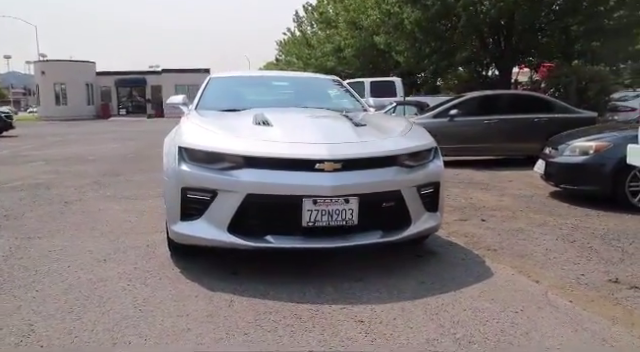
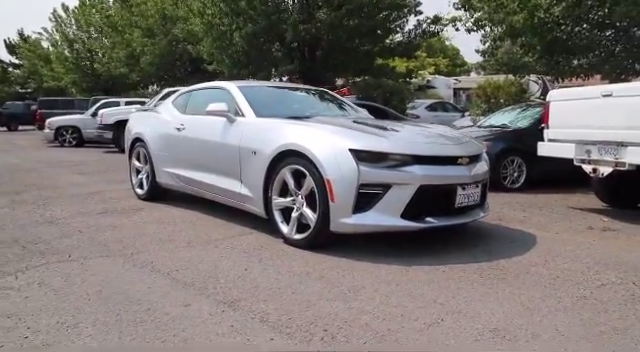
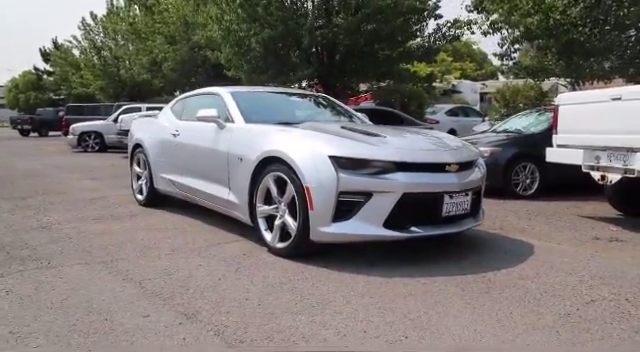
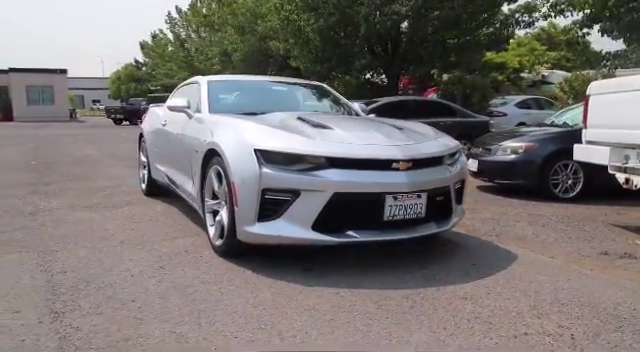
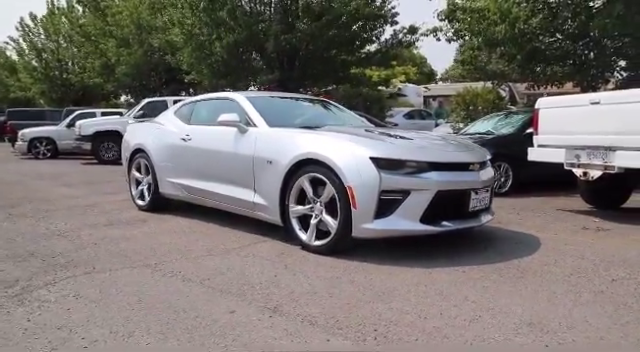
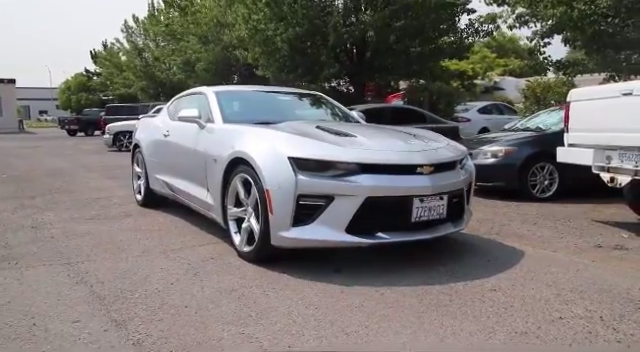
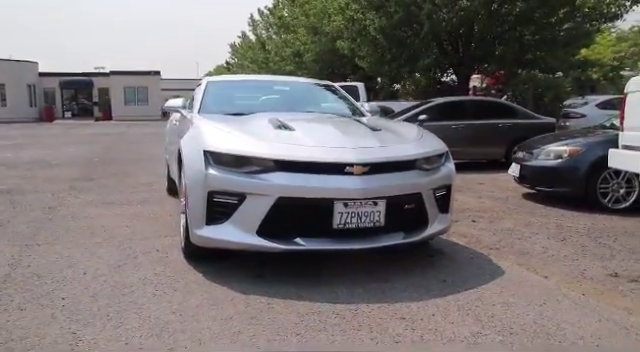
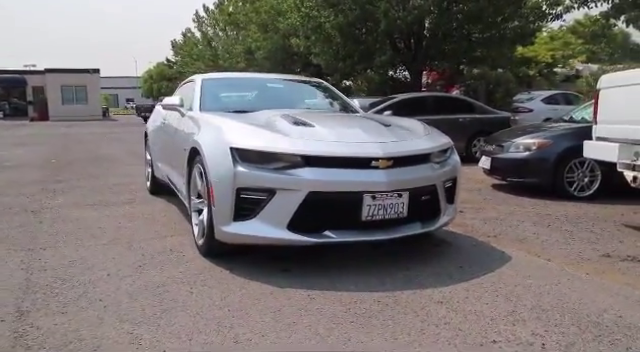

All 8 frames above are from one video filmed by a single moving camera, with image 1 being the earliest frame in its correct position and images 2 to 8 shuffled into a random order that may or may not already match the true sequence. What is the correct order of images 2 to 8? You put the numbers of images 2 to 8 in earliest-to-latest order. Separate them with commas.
7, 8, 4, 6, 3, 2, 5
